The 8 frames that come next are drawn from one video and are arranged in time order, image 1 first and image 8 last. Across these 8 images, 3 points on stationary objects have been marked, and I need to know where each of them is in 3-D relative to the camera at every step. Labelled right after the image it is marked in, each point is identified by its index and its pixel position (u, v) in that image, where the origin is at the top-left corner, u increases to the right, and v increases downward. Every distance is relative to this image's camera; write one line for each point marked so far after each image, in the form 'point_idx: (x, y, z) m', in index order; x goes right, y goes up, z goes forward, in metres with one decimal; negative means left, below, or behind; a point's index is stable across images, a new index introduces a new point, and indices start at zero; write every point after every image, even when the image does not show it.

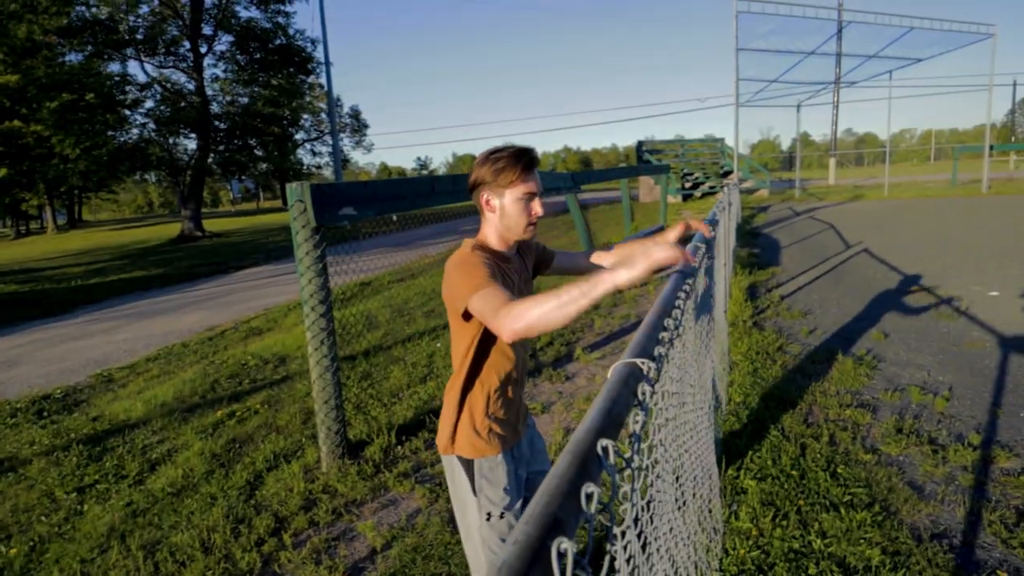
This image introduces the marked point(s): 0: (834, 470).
0: (+1.7, -1.0, +3.3) m
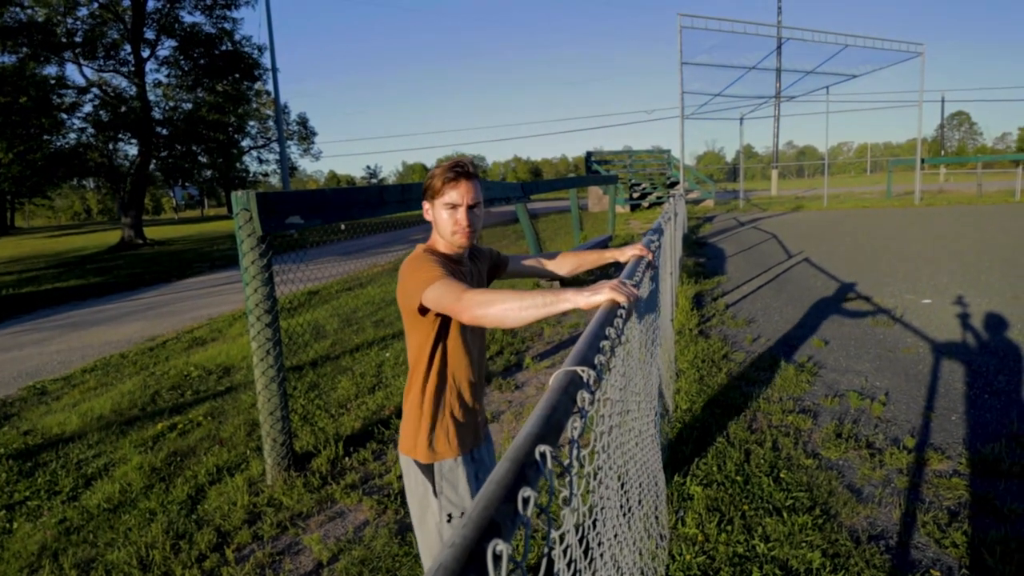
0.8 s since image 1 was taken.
0: (+1.5, -1.0, +3.4) m
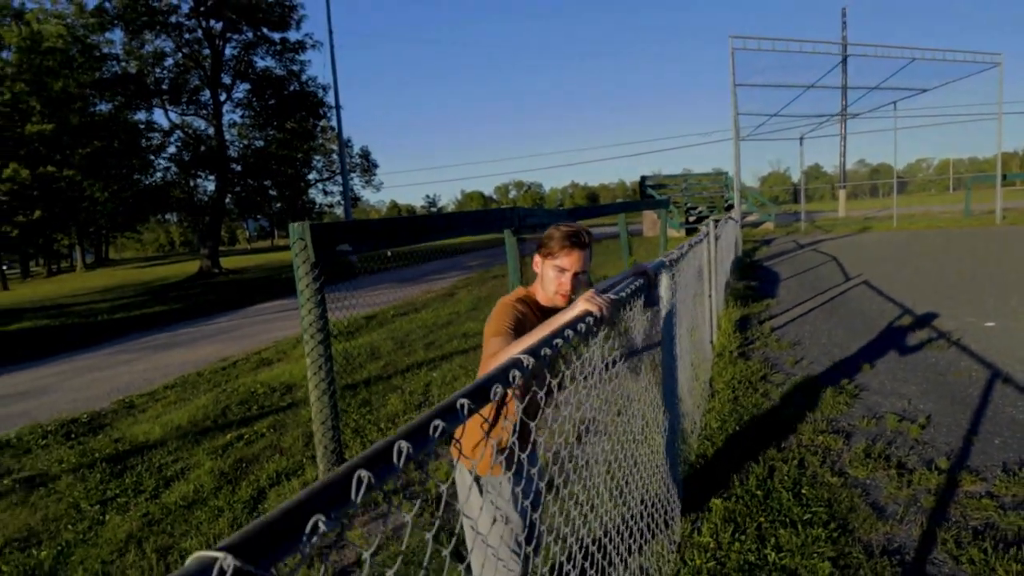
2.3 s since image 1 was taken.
0: (+1.6, -1.1, +3.4) m
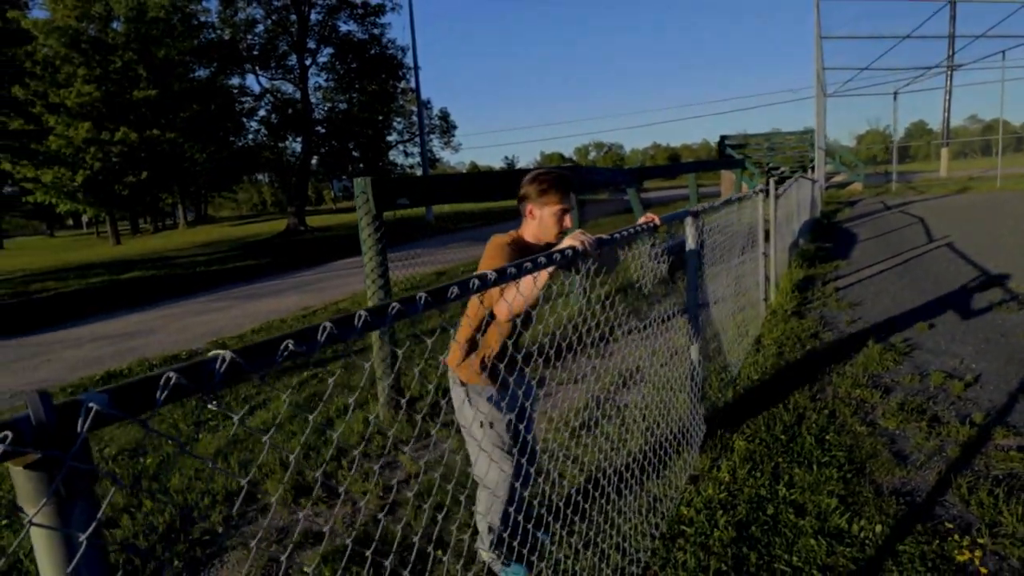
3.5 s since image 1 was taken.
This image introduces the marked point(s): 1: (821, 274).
0: (+1.8, -0.9, +3.6) m
1: (+4.5, +0.2, +8.9) m
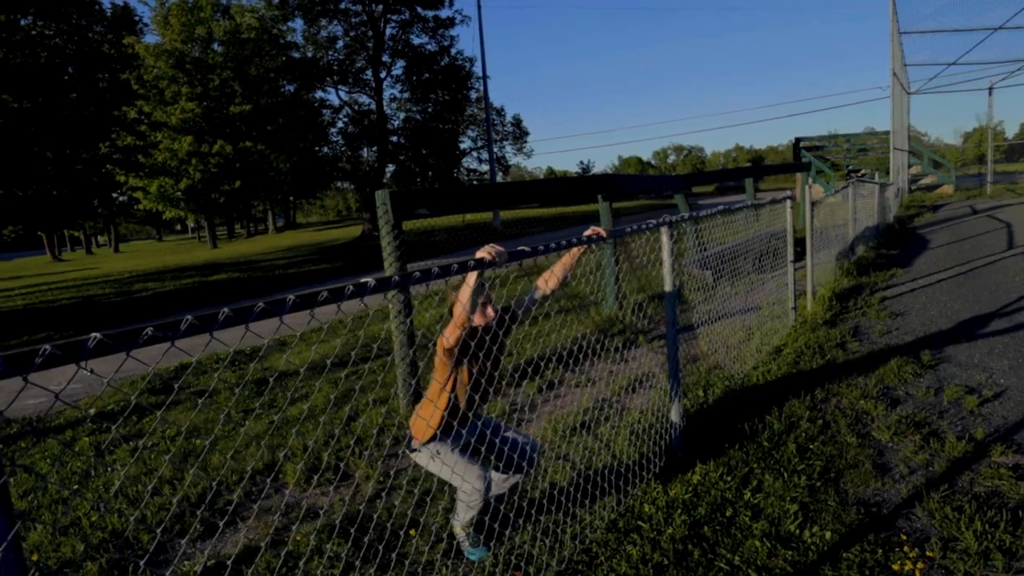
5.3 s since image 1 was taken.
0: (+1.7, -0.9, +3.6) m
1: (+5.0, +0.1, +8.5) m
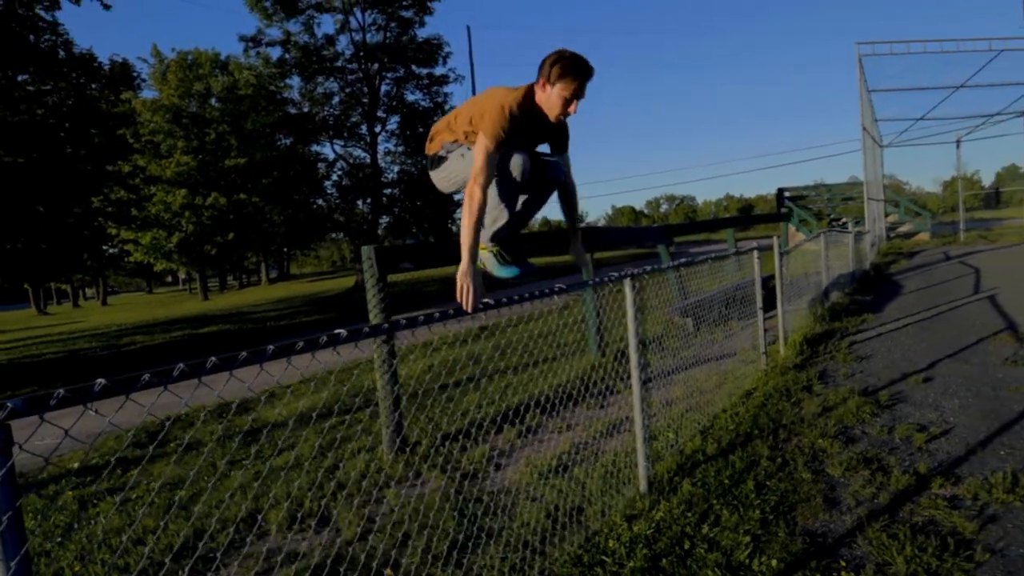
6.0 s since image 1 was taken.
0: (+1.6, -1.2, +3.8) m
1: (+4.8, -0.6, +8.9) m
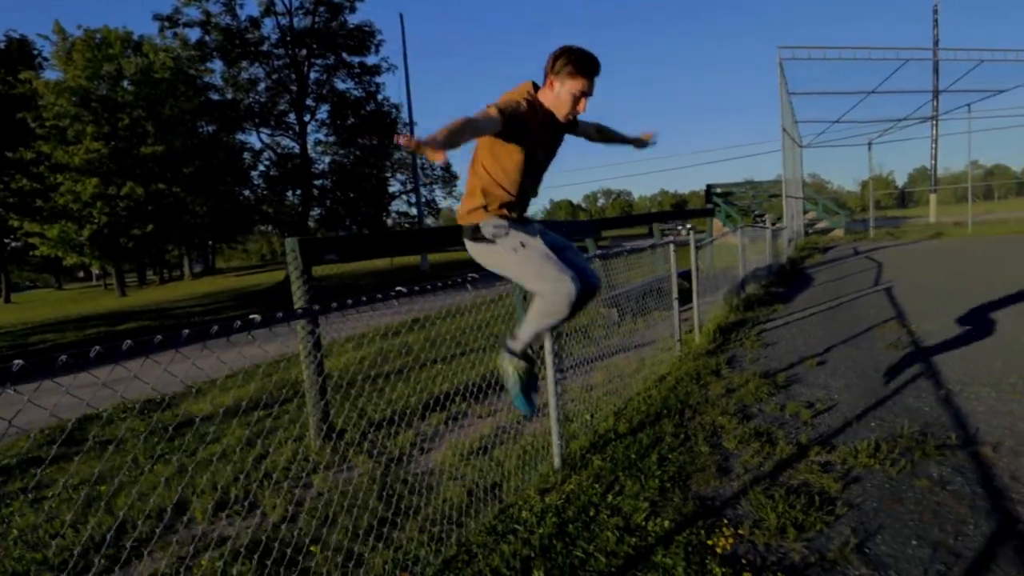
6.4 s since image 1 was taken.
0: (+1.1, -1.1, +4.2) m
1: (+3.8, -0.4, +9.5) m
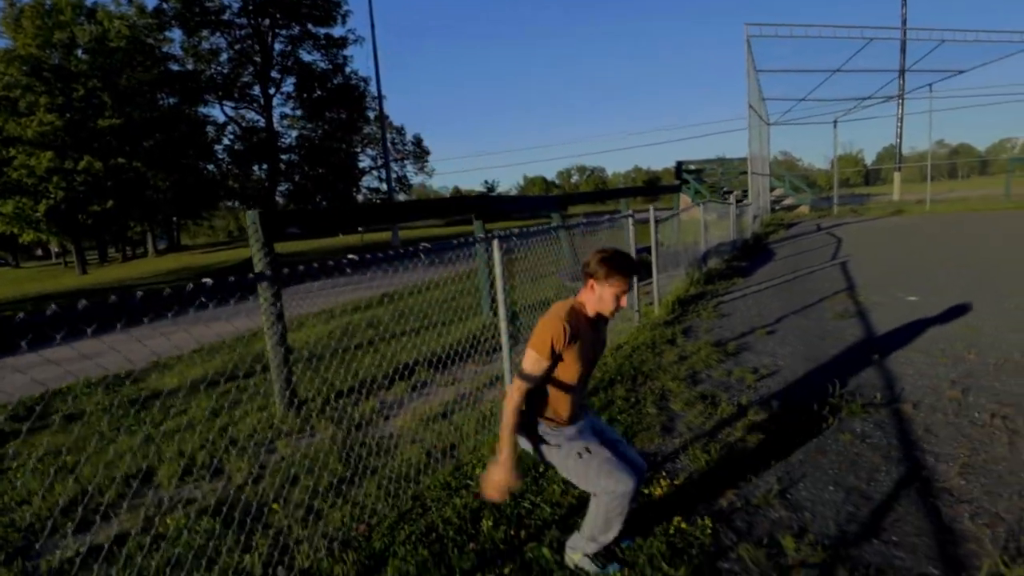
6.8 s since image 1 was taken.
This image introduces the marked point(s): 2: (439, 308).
0: (+0.8, -0.9, +4.4) m
1: (+3.3, 0.0, +9.8) m
2: (-1.0, -0.3, +8.3) m
